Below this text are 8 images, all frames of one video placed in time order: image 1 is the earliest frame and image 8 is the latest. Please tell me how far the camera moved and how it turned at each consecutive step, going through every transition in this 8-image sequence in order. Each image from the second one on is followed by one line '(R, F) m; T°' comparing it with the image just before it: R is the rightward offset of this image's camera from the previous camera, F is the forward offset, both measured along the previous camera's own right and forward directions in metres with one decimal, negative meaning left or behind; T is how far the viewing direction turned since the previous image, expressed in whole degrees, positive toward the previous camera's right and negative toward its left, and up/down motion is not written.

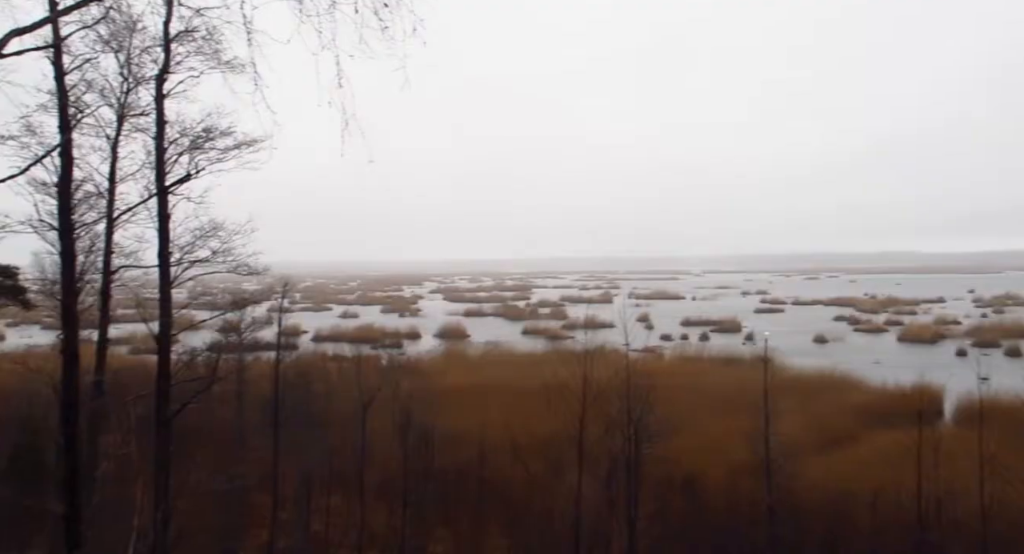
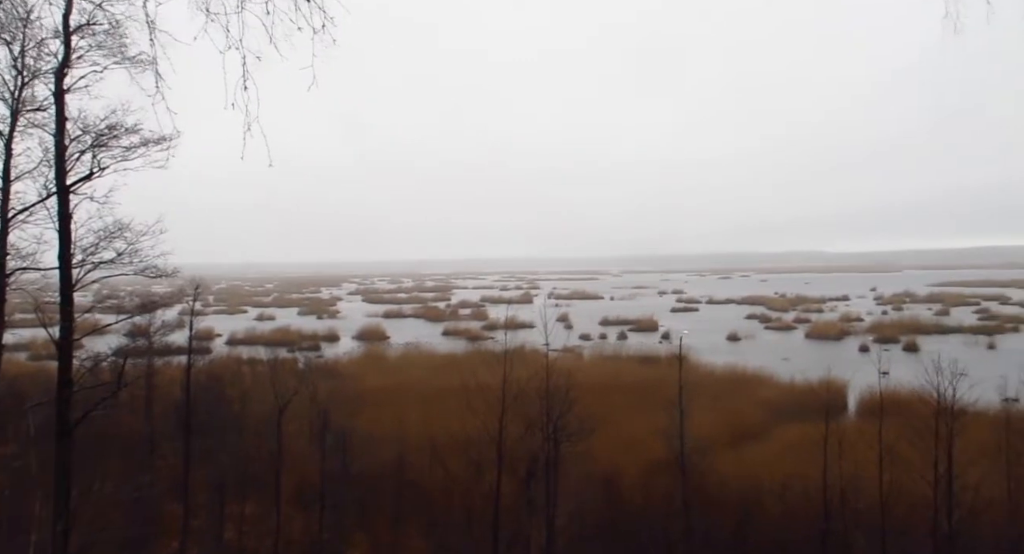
(+0.5, 0.0) m; +4°
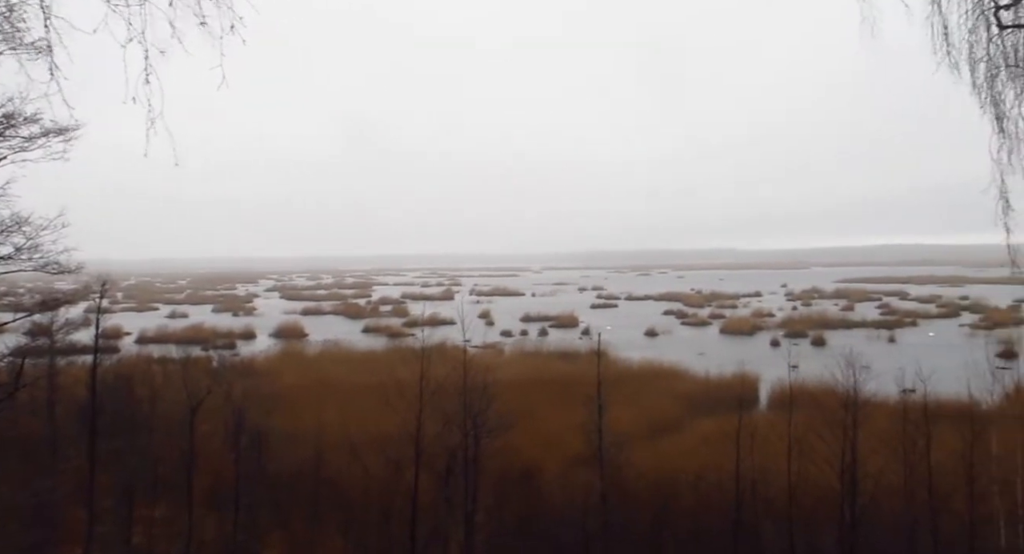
(+0.6, 0.0) m; +4°
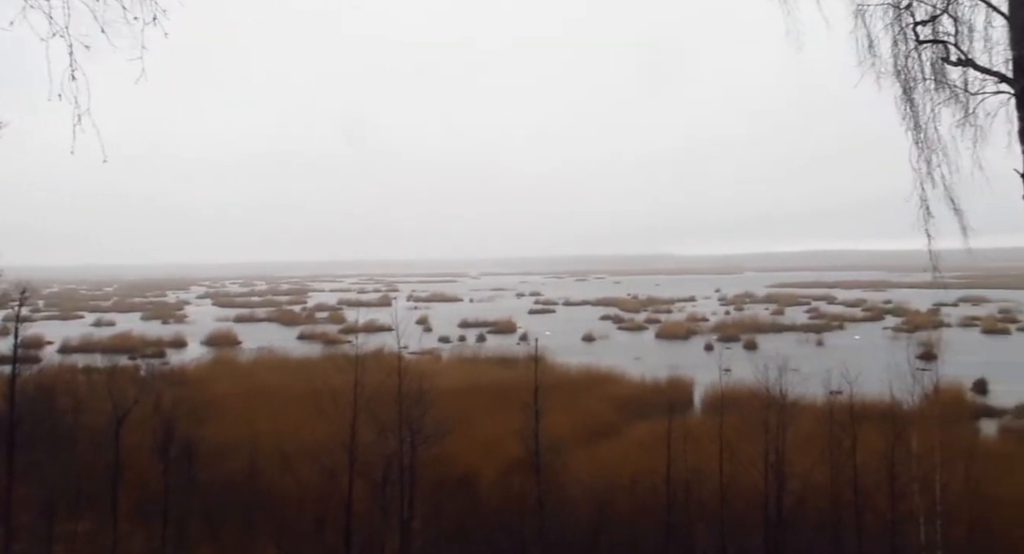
(+0.5, 0.0) m; +3°
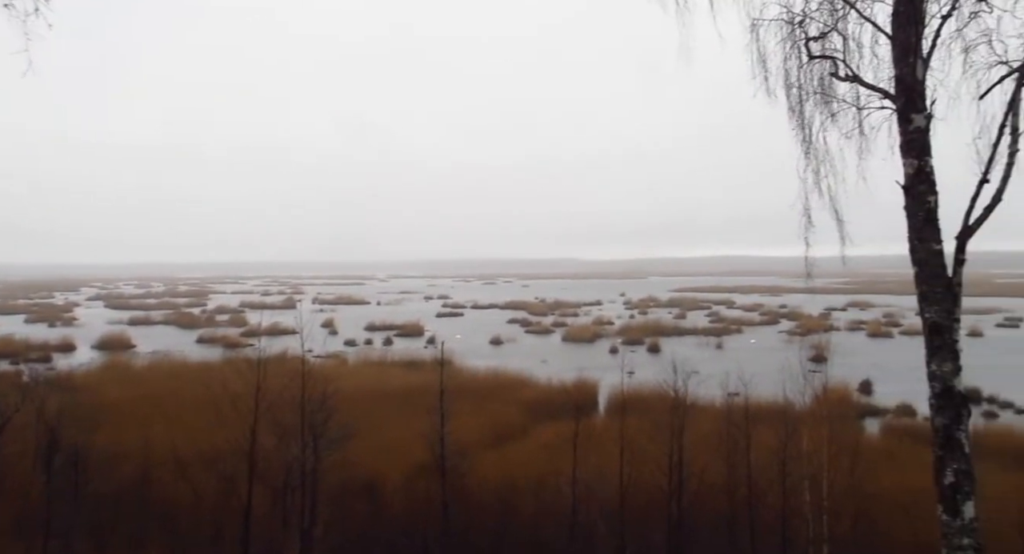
(+0.7, 0.0) m; +5°
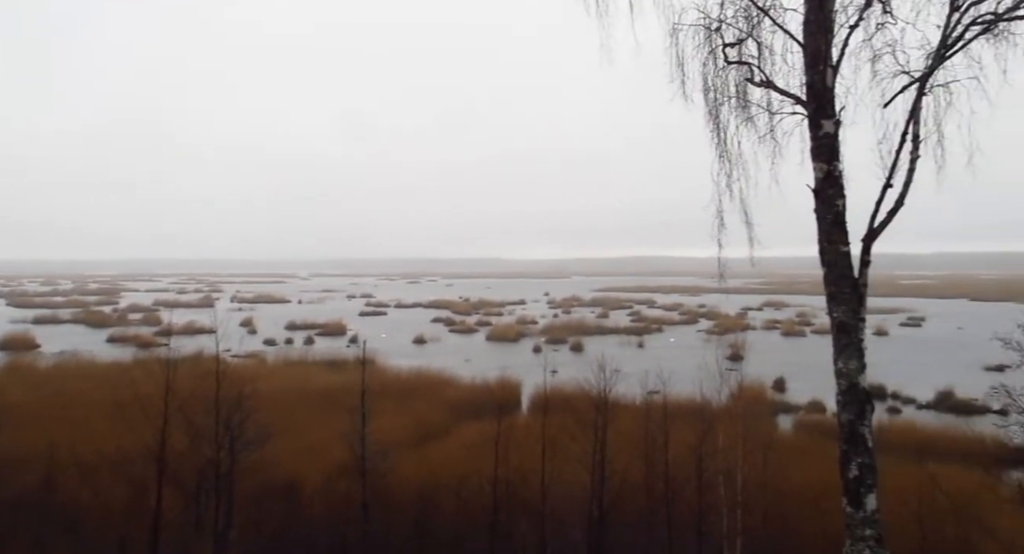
(+0.6, 0.0) m; +4°
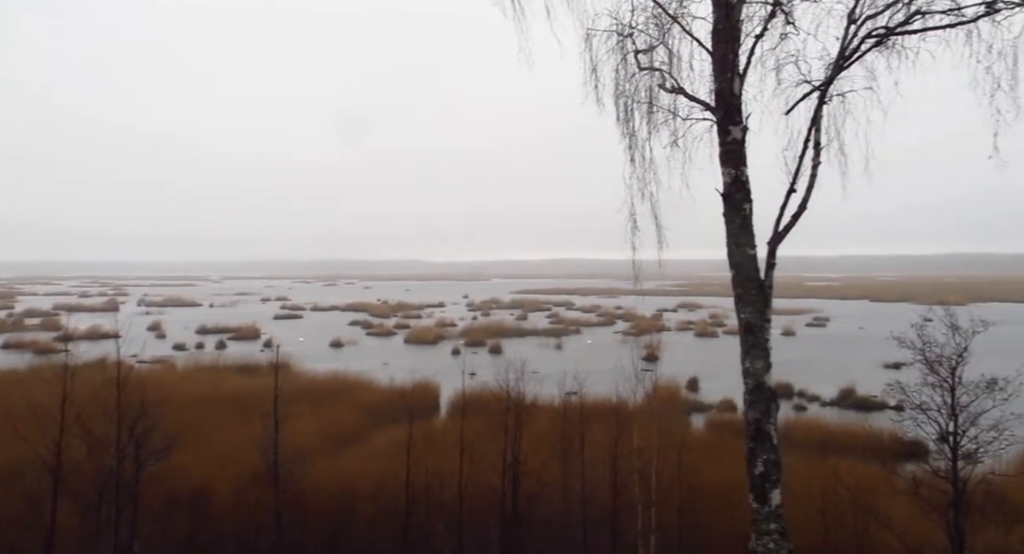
(+0.6, 0.0) m; +4°
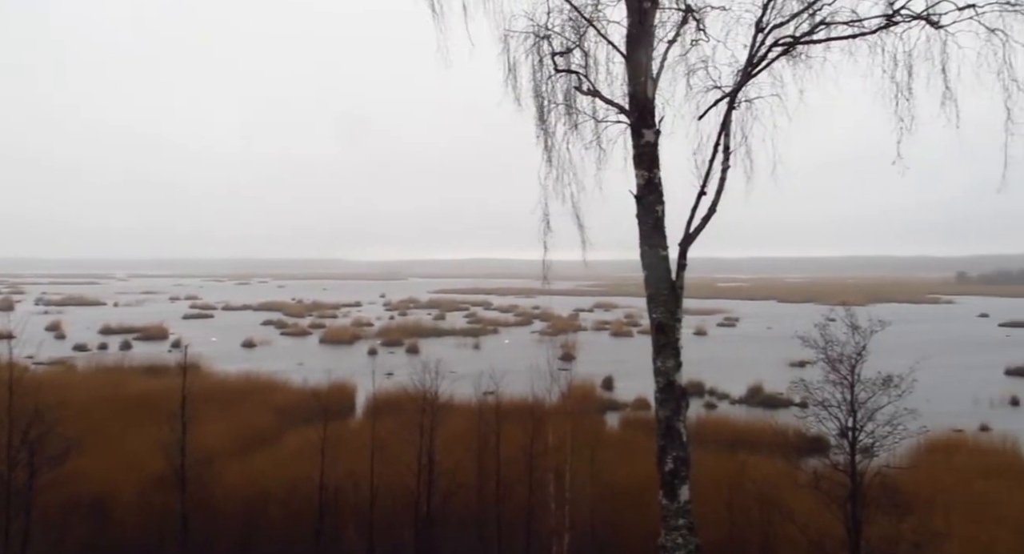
(+0.7, 0.0) m; +4°
